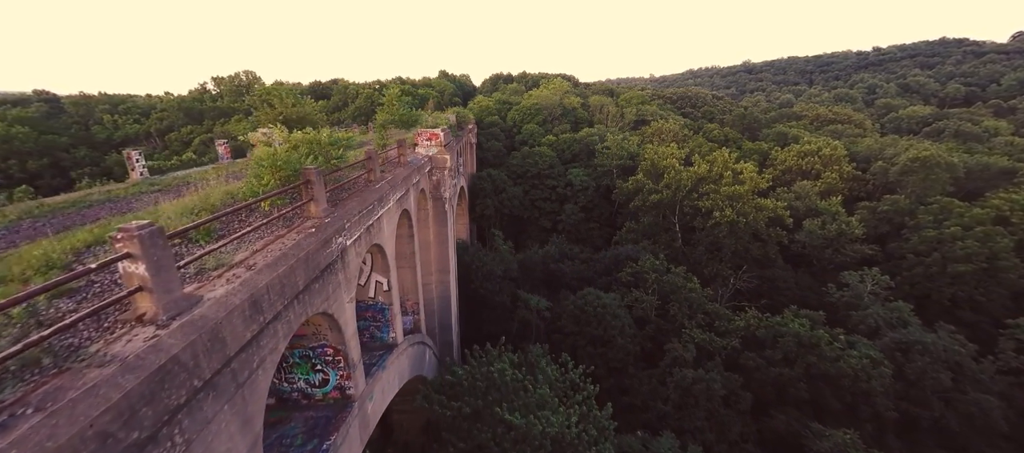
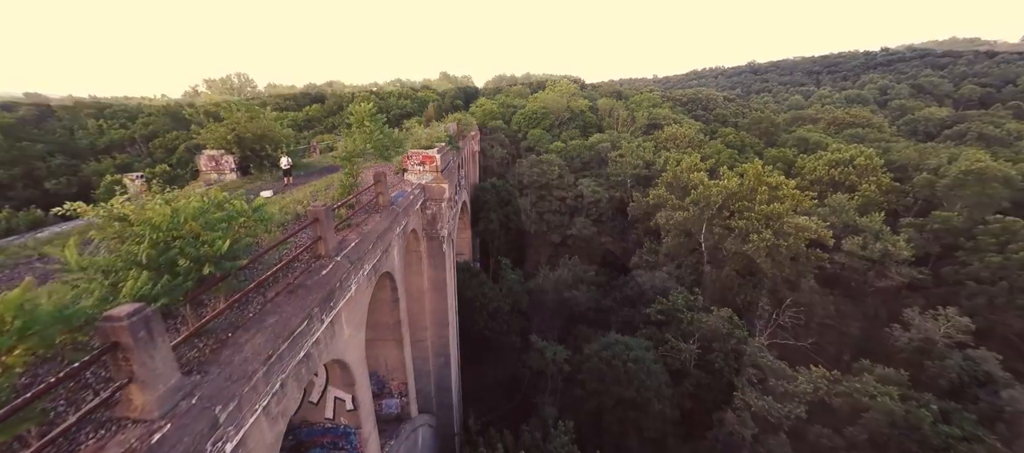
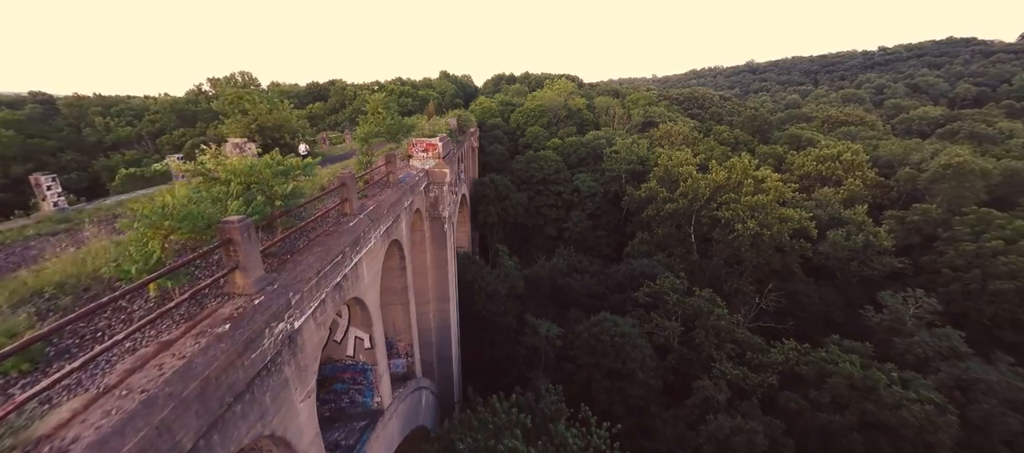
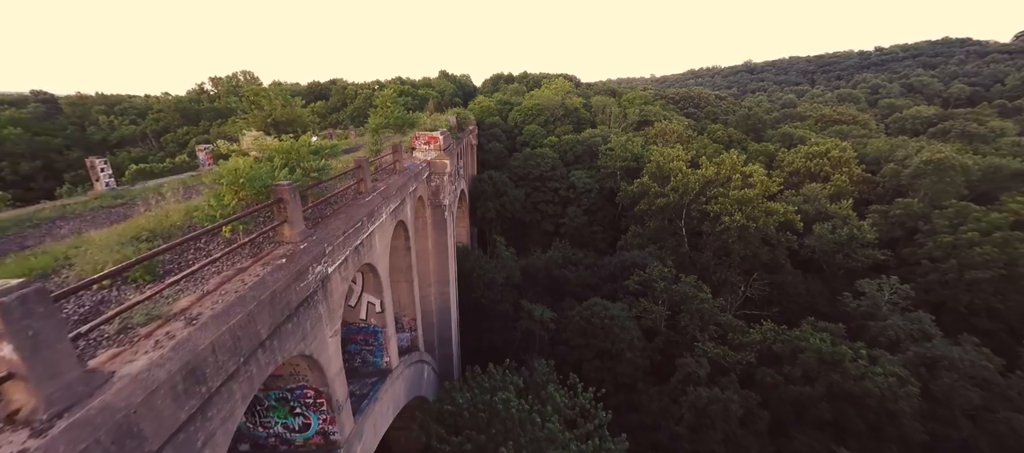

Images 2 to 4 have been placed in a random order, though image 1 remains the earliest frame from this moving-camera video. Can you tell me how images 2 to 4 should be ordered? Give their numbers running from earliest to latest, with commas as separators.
4, 3, 2
